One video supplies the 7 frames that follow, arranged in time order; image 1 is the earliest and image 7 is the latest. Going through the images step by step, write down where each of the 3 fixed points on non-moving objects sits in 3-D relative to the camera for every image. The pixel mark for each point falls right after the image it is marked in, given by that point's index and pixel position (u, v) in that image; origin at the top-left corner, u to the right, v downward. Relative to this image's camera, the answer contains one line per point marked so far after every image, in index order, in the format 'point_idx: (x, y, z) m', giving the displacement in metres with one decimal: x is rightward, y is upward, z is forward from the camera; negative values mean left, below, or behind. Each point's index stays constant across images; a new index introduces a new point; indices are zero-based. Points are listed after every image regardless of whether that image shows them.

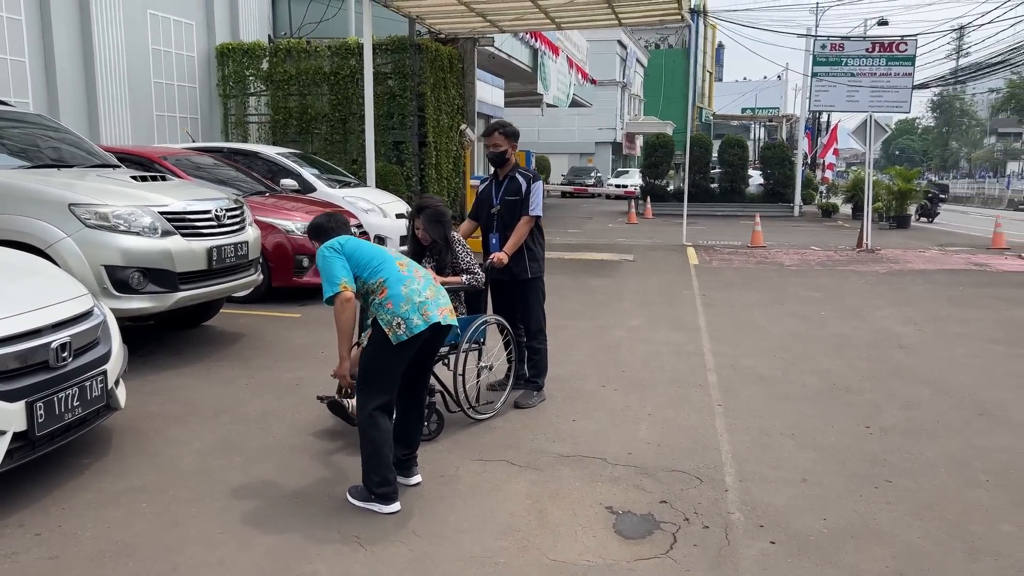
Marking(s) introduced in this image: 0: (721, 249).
0: (+3.4, +0.6, +13.6) m
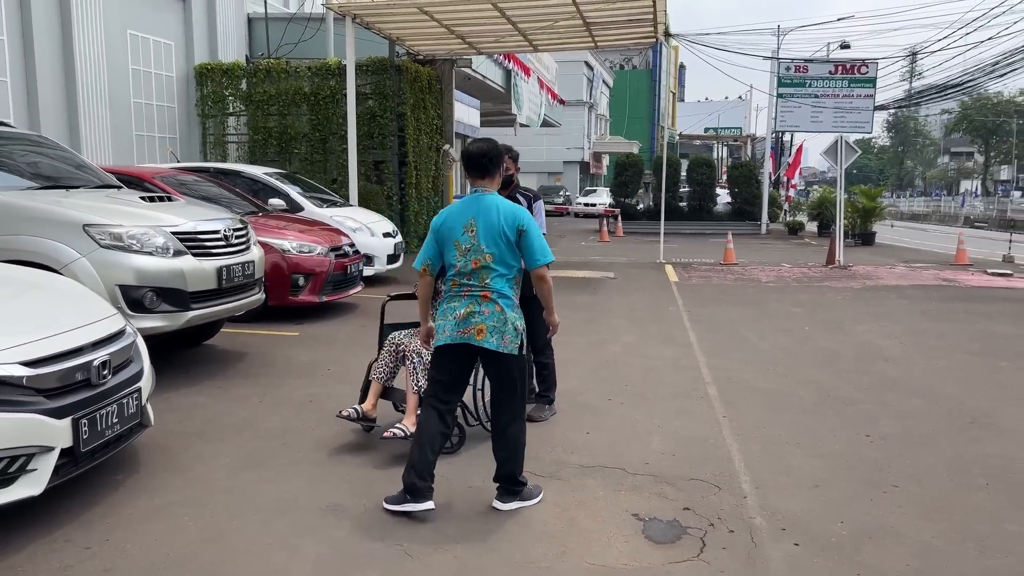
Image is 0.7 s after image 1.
0: (+3.1, +0.4, +13.9) m
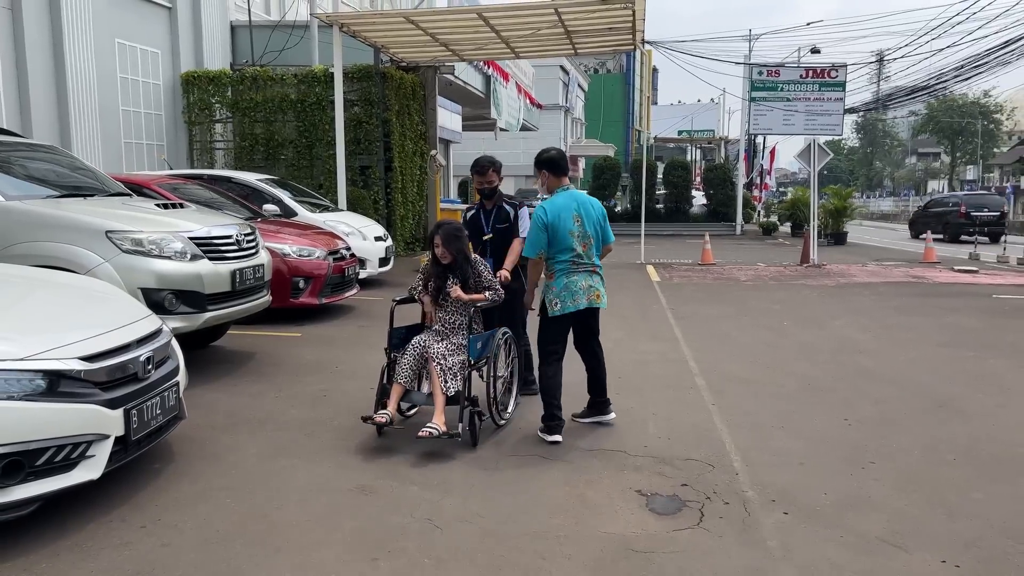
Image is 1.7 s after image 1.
0: (+2.9, +0.4, +14.3) m
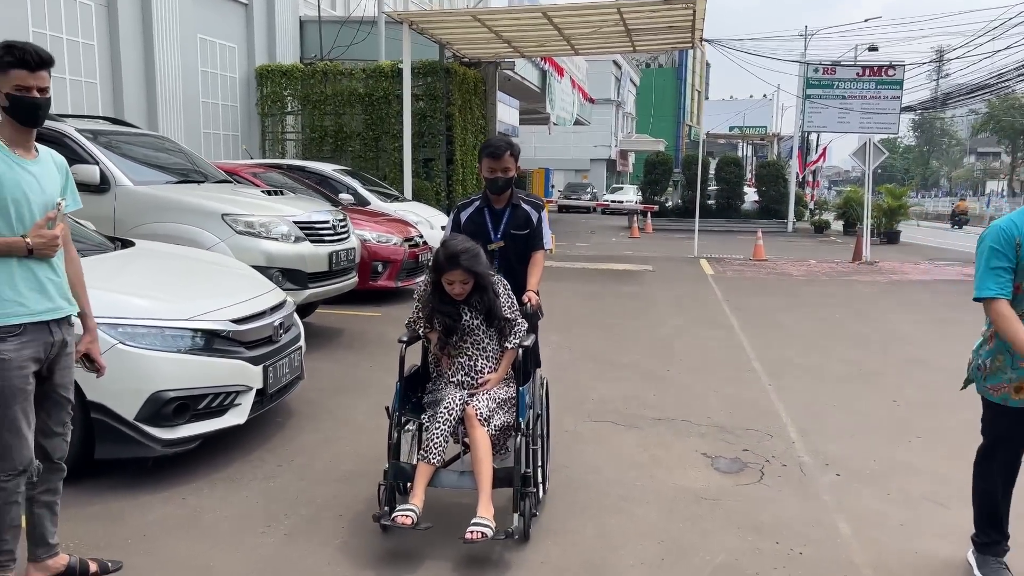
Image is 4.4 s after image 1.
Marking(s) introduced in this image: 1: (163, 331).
0: (+3.9, +0.5, +14.6) m
1: (-1.5, -0.2, +3.6) m
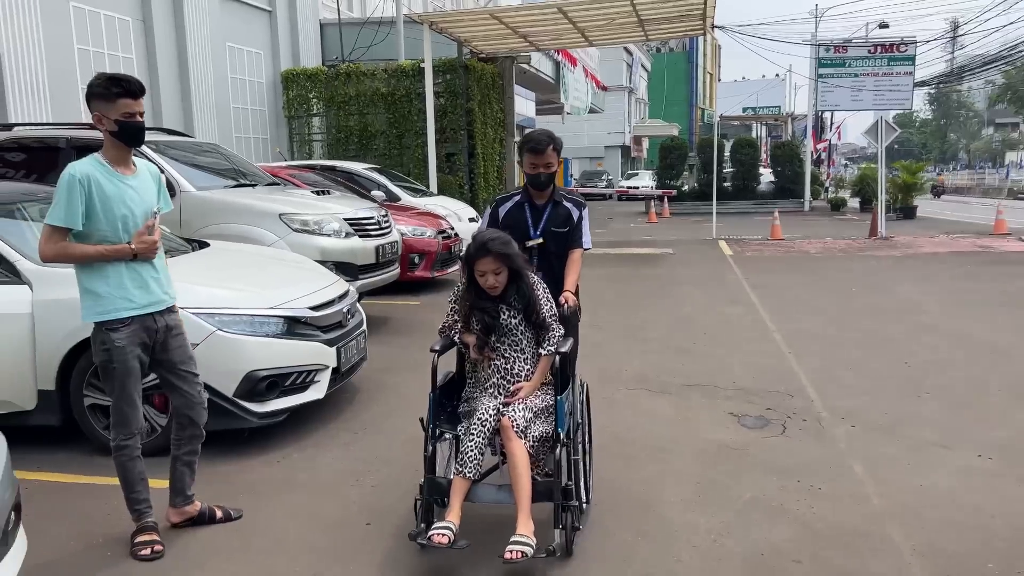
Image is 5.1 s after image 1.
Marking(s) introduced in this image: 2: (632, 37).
0: (+4.3, +0.8, +15.0) m
1: (-1.3, -0.1, +4.2) m
2: (+2.2, +4.5, +15.1) m
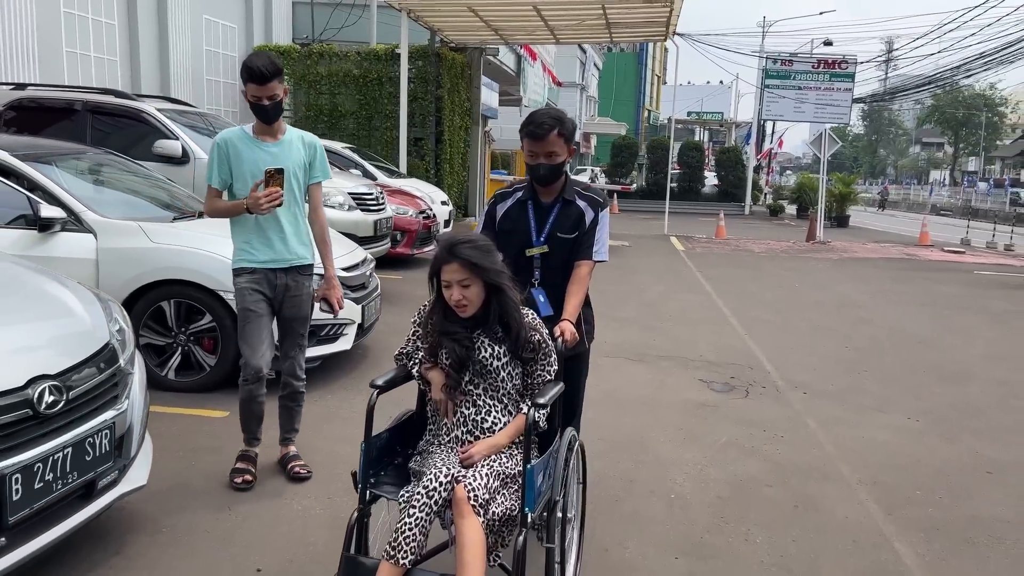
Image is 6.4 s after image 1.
0: (+3.6, +0.9, +15.9) m
1: (-1.2, +0.1, +4.7) m
2: (+1.7, +4.7, +15.8) m
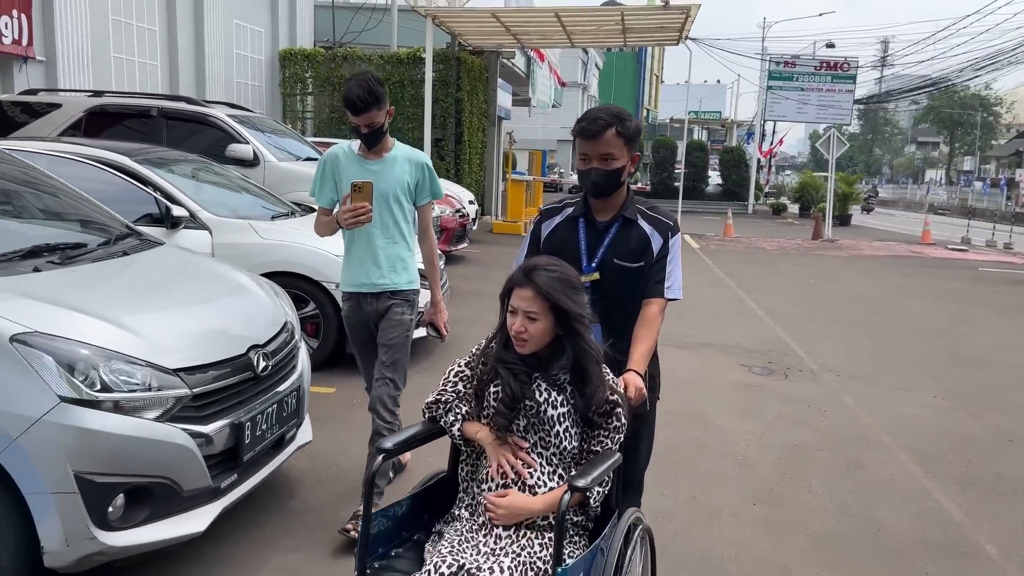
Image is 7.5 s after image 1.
0: (+3.9, +1.0, +16.5) m
1: (-0.8, +0.1, +5.2) m
2: (+2.0, +4.8, +16.4) m
